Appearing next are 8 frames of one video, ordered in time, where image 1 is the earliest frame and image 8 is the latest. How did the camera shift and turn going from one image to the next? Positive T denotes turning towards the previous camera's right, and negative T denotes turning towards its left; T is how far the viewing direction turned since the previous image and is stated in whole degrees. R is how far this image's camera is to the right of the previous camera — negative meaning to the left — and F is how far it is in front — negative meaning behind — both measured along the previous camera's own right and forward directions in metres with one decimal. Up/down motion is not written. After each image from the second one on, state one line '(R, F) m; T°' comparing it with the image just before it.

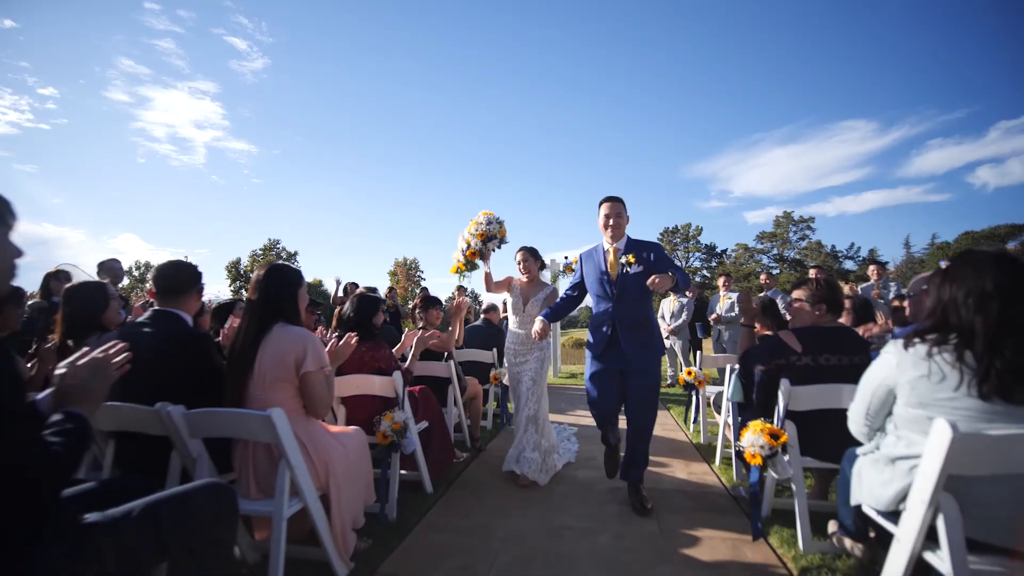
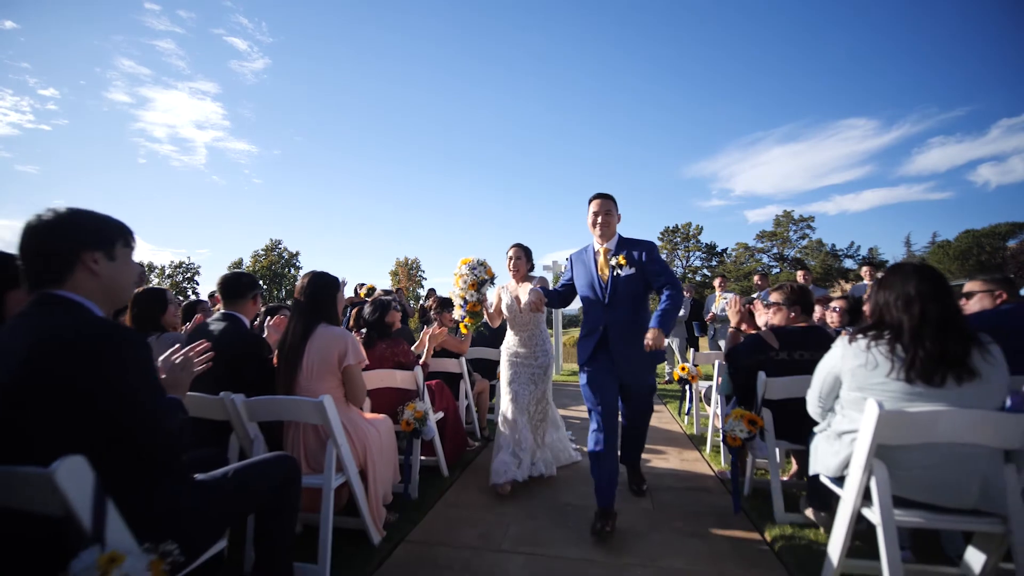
(-0.1, -0.4) m; 0°
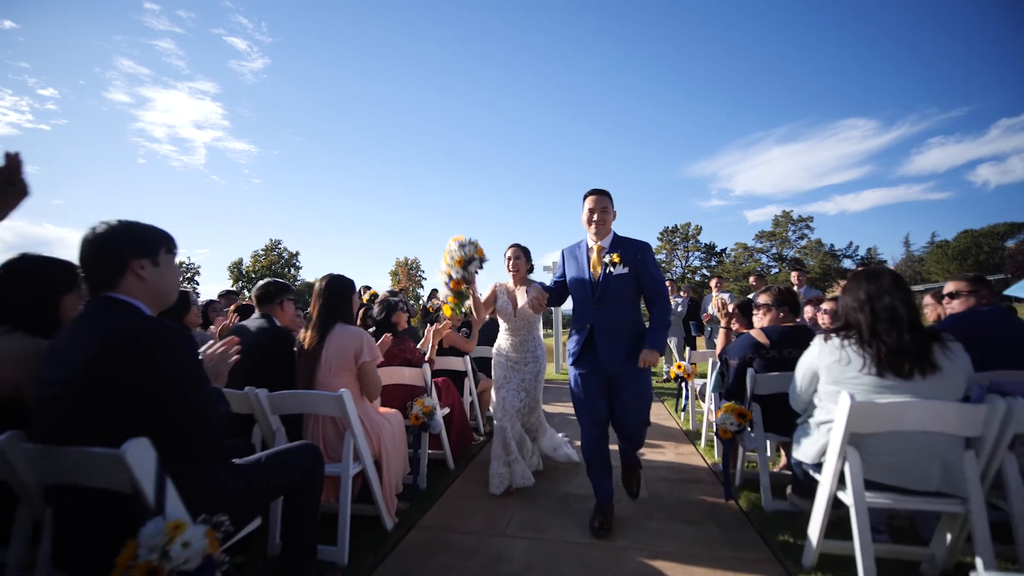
(0.0, -0.2) m; 0°
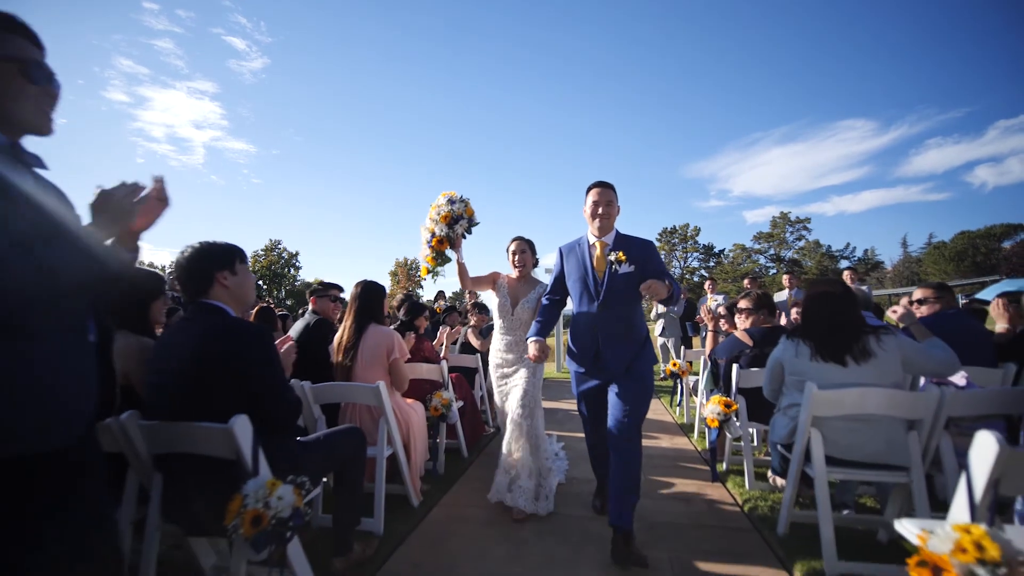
(-0.1, -0.4) m; 0°
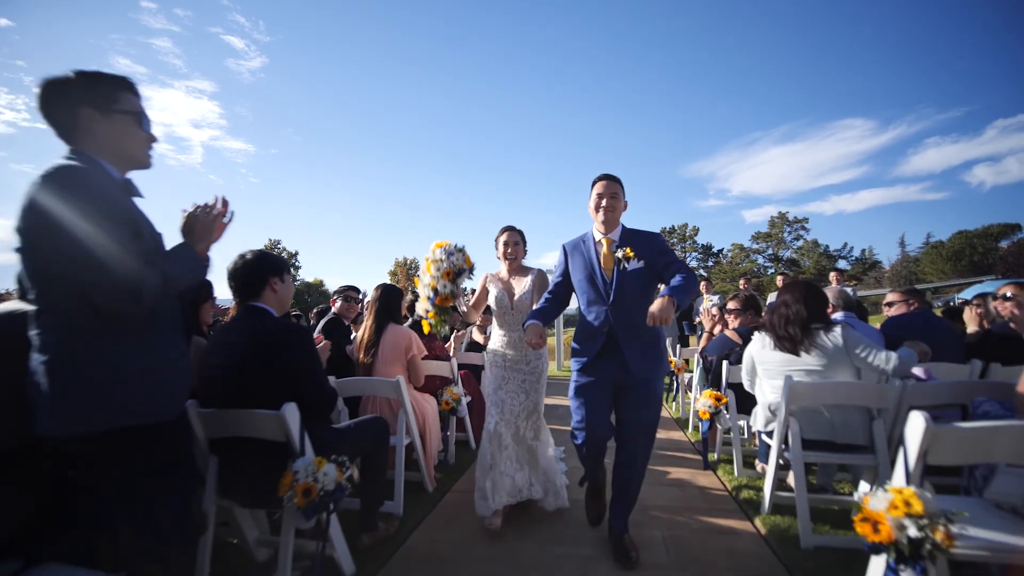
(-0.1, -0.3) m; 0°
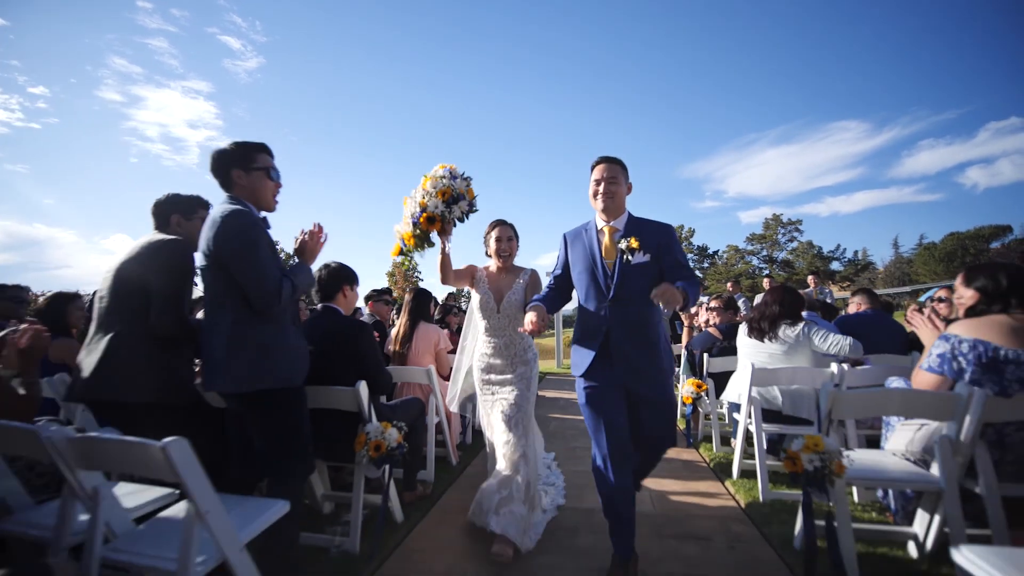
(-0.1, -0.7) m; 0°
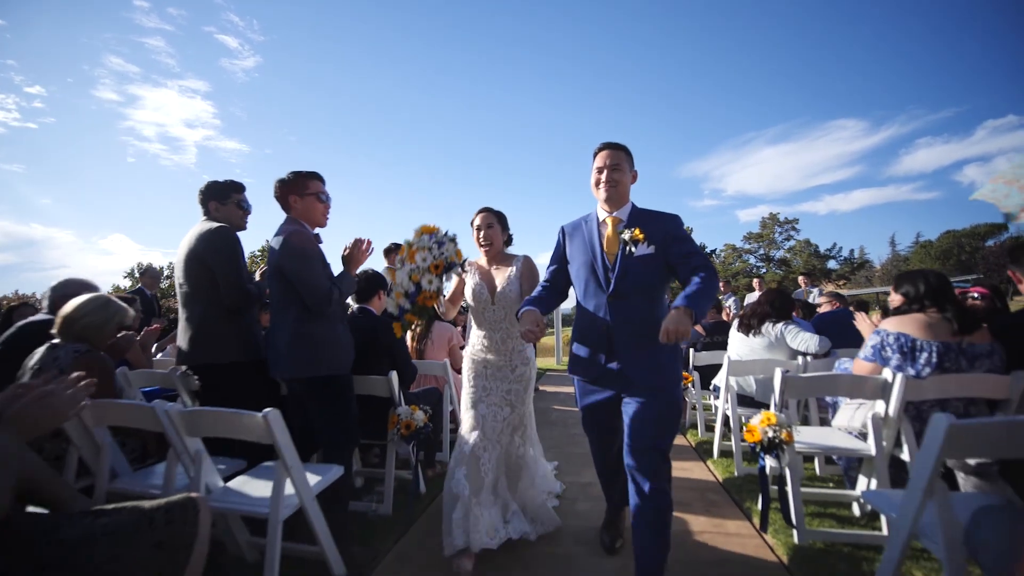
(-0.1, -0.6) m; 0°
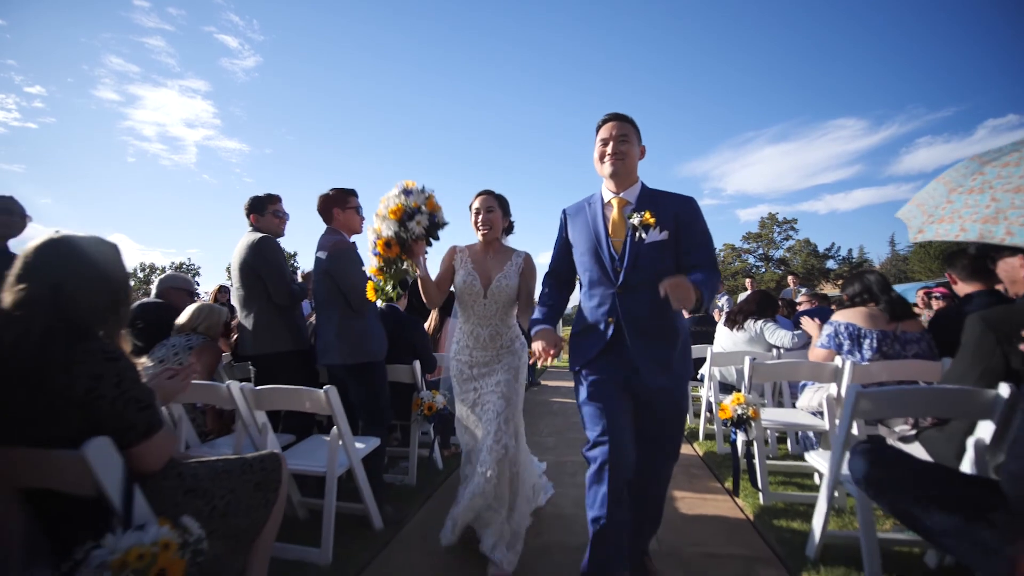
(-0.1, -0.5) m; 0°
